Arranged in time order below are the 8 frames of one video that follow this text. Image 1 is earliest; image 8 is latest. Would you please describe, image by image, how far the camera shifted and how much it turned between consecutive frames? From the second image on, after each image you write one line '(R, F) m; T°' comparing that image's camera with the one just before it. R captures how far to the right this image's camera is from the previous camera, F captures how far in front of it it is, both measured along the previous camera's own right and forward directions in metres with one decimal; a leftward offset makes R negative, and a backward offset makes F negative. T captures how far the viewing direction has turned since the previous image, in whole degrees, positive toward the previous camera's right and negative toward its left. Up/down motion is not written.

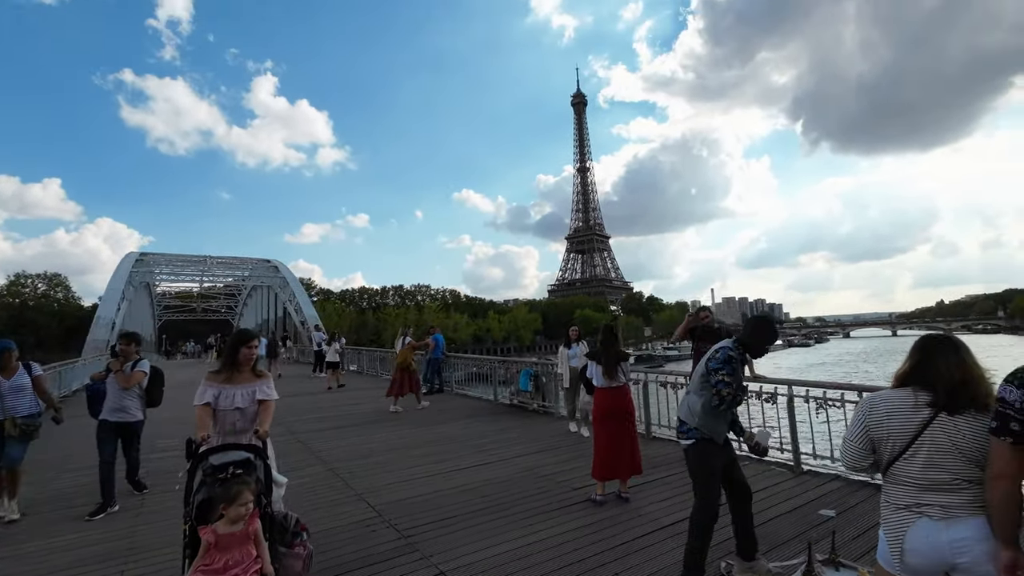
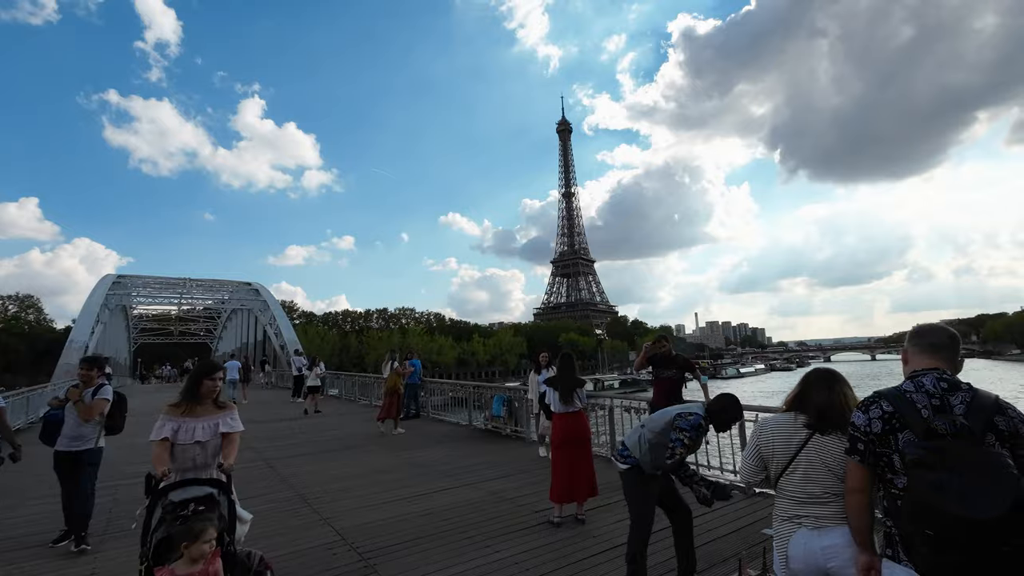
(+0.2, -0.3) m; +2°
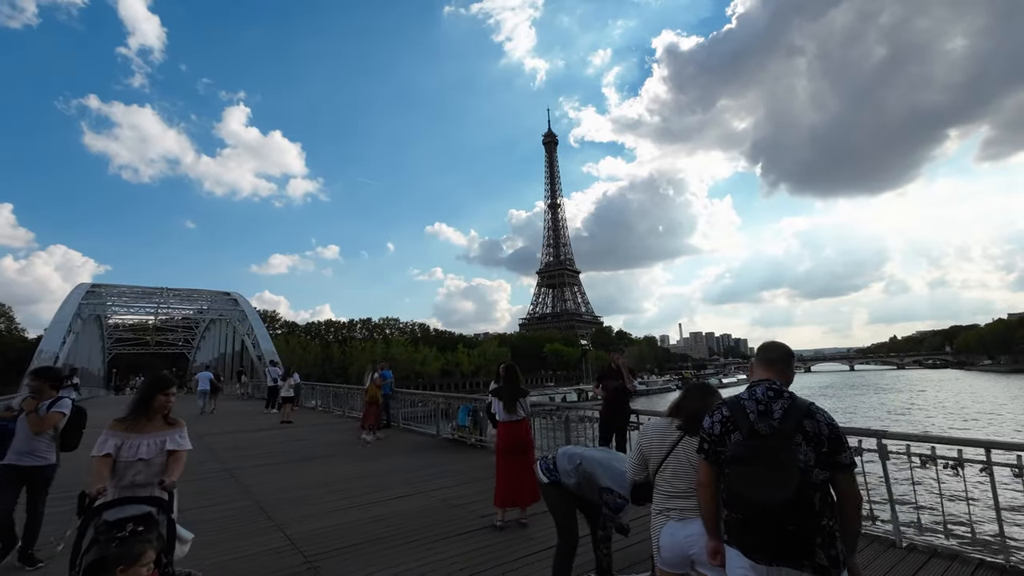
(+0.4, -0.3) m; +2°
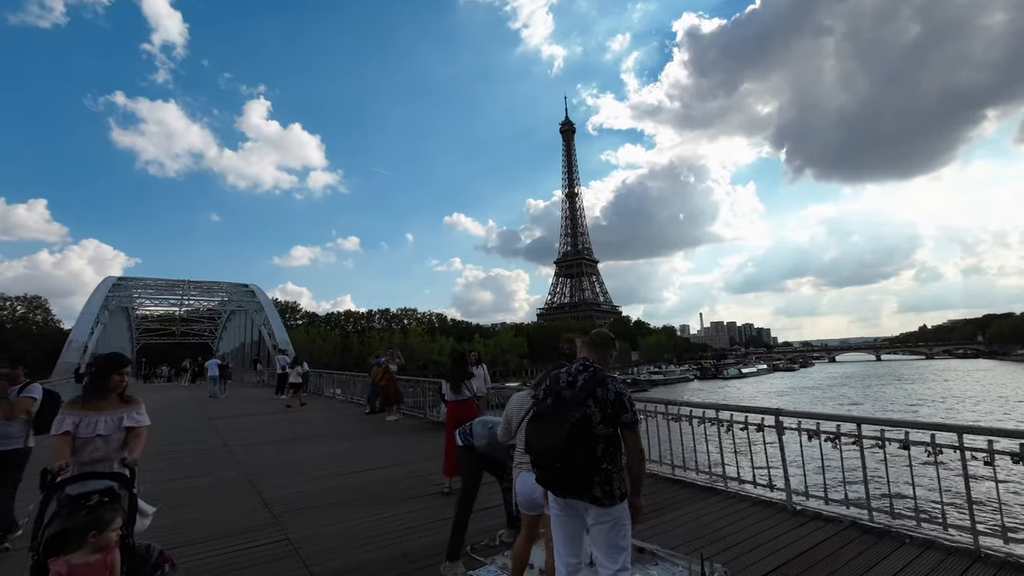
(+0.8, -0.7) m; -2°
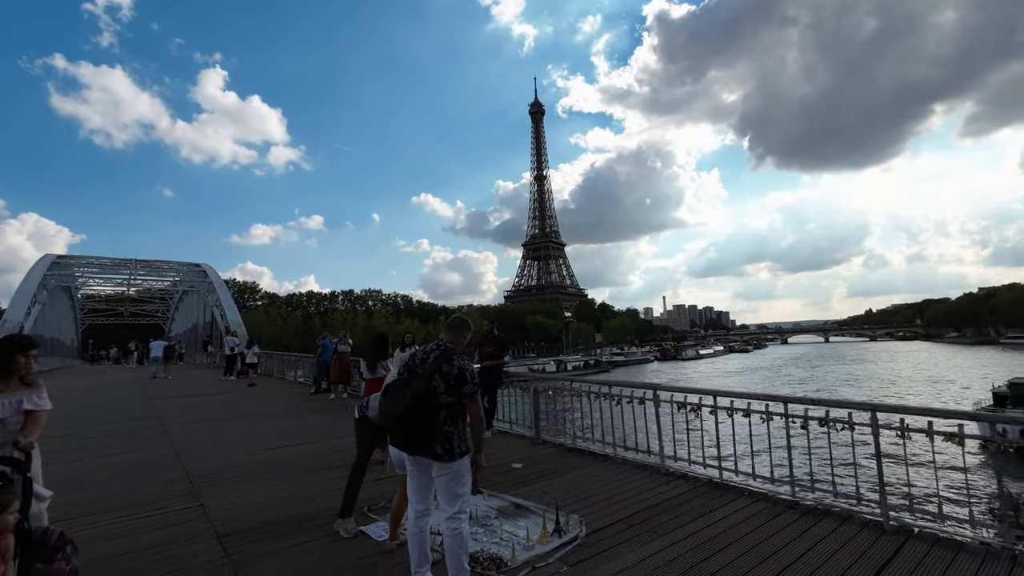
(+0.6, -0.5) m; +4°
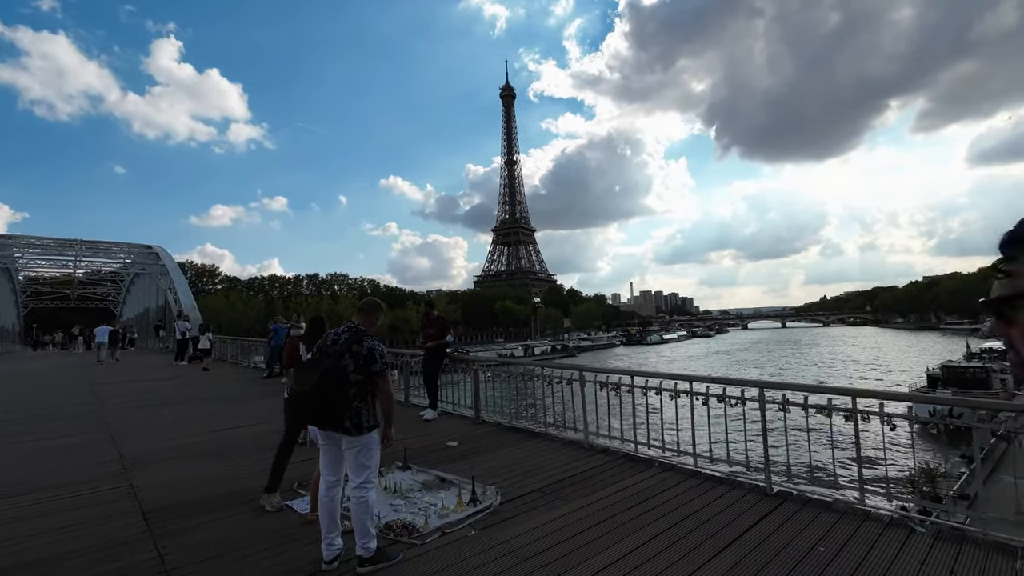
(+0.4, -0.2) m; +3°
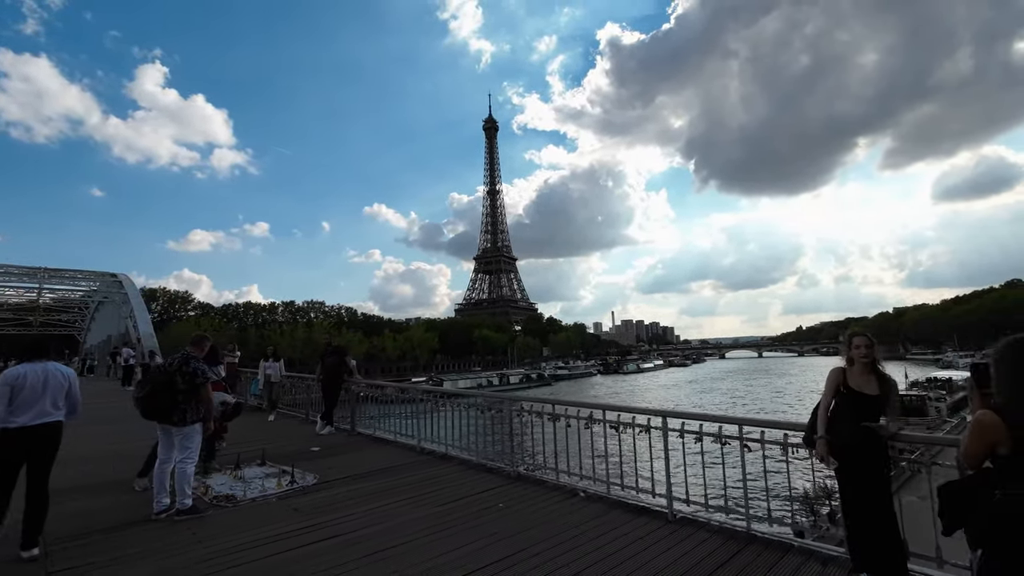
(+1.9, -1.8) m; +2°
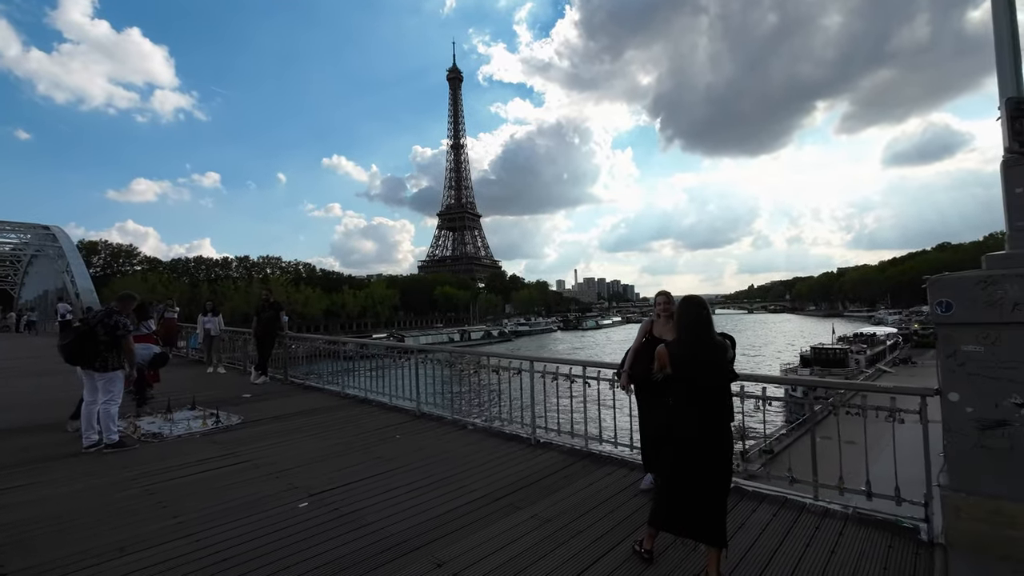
(+0.7, -0.8) m; +4°
